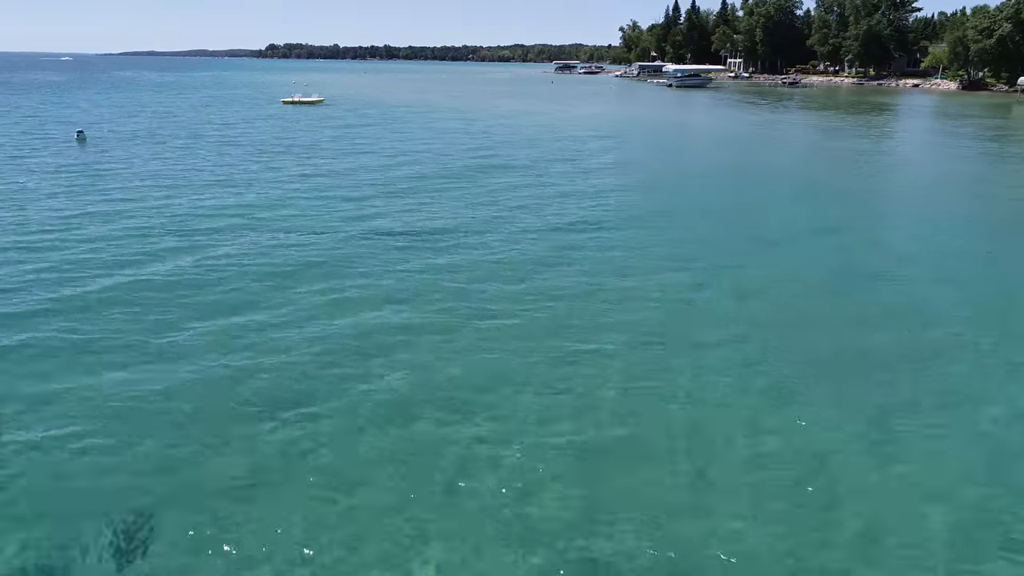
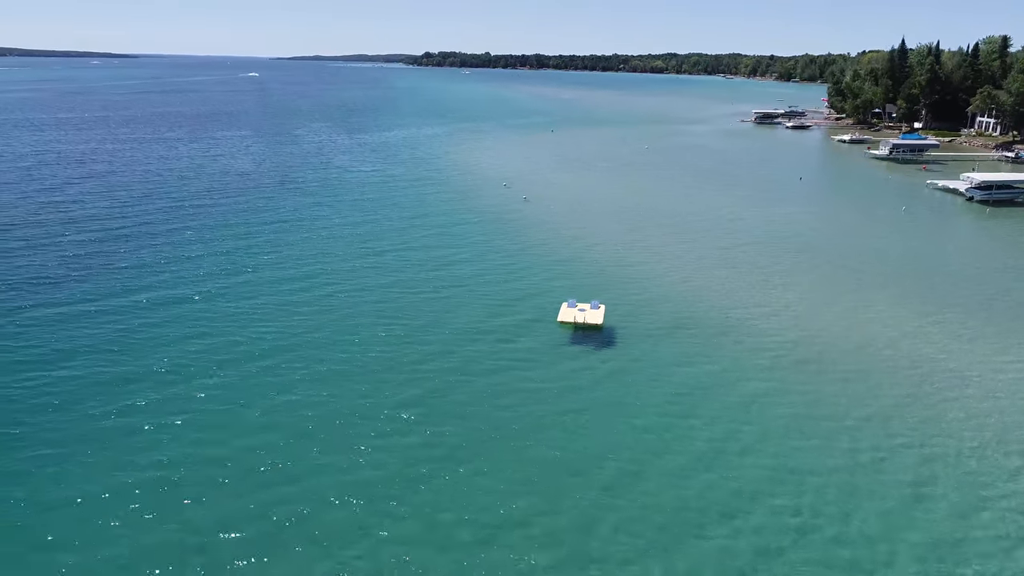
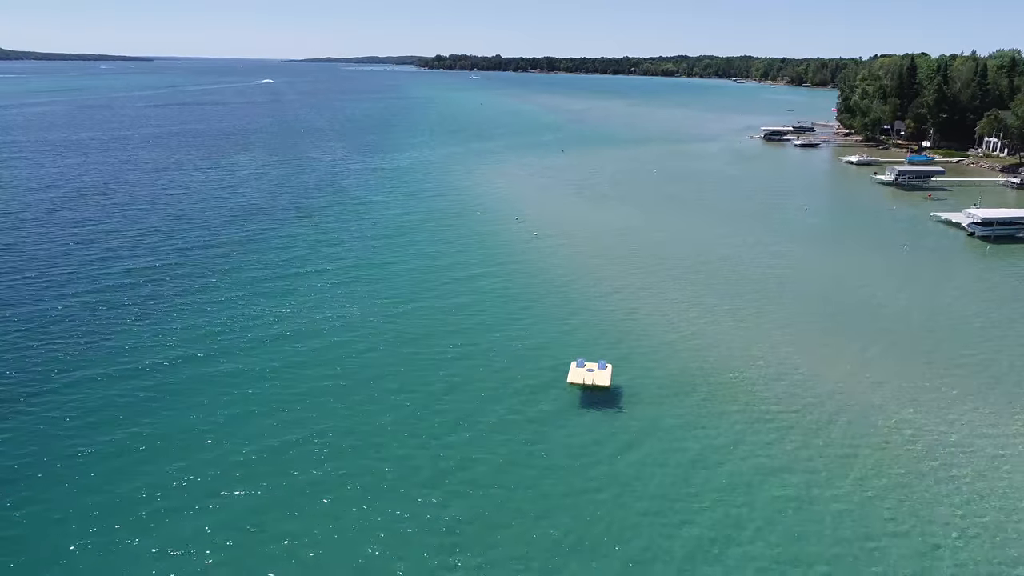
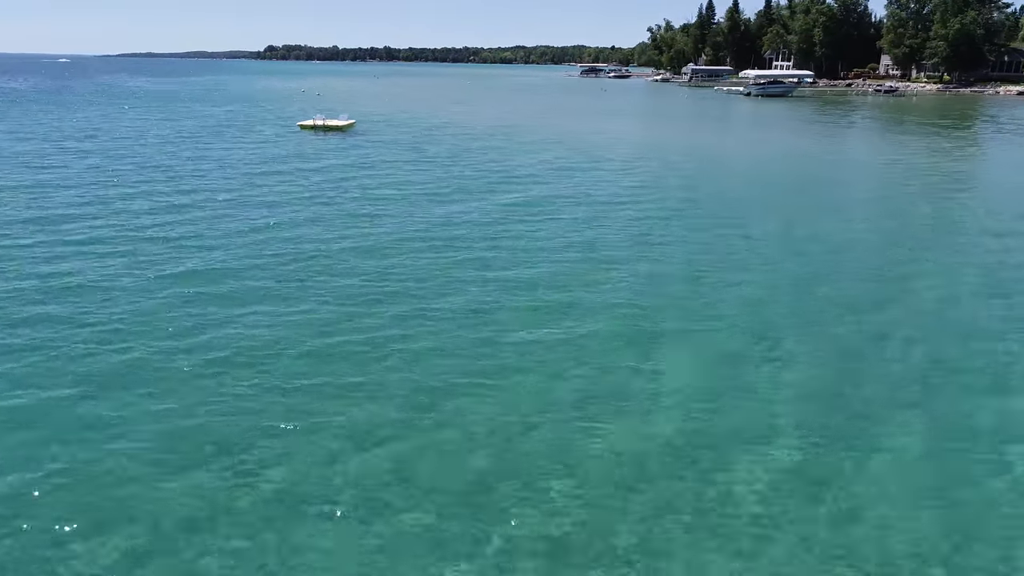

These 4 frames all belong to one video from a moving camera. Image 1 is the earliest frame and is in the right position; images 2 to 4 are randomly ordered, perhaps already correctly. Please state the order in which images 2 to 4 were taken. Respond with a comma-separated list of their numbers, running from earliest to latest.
4, 2, 3
